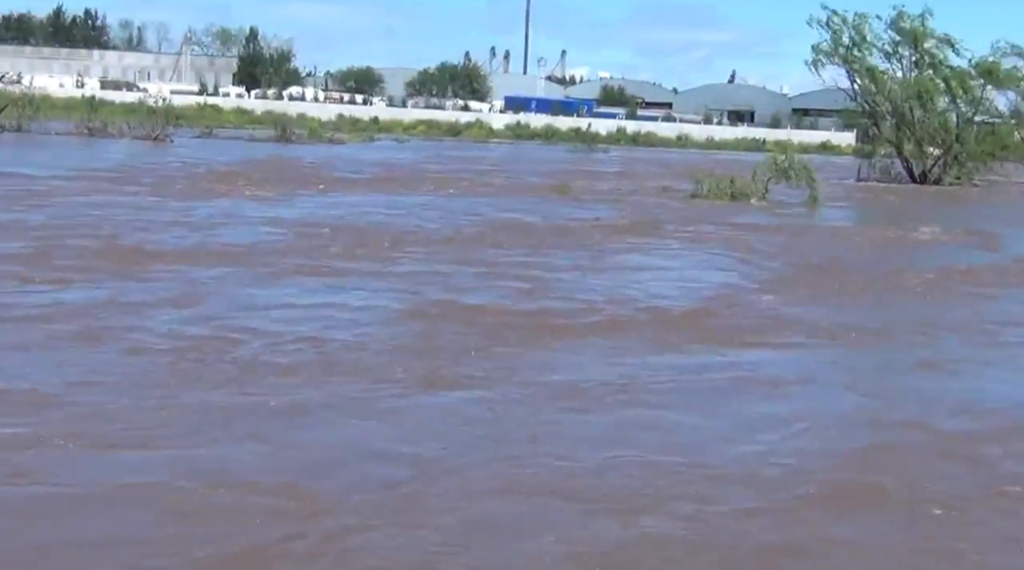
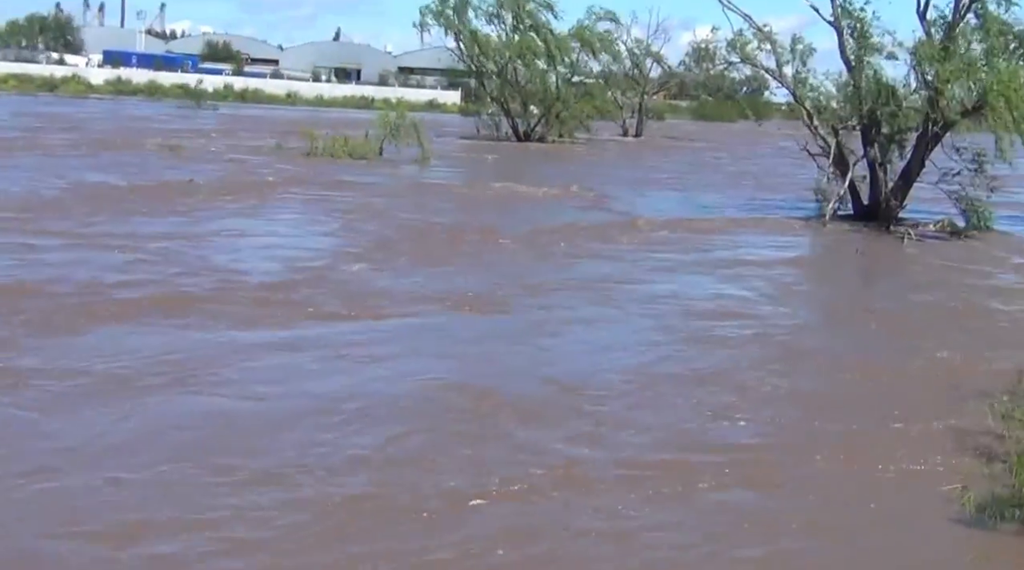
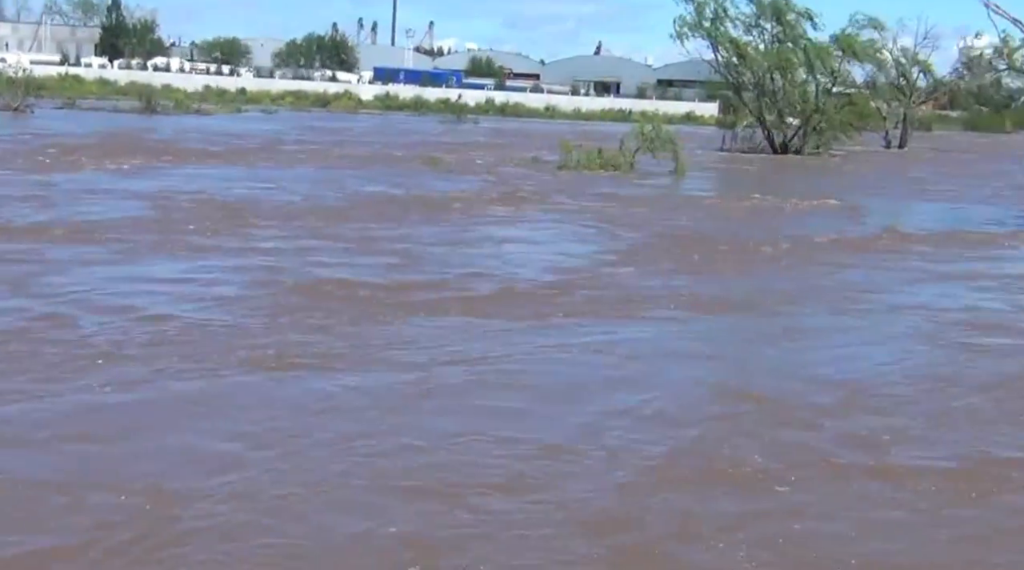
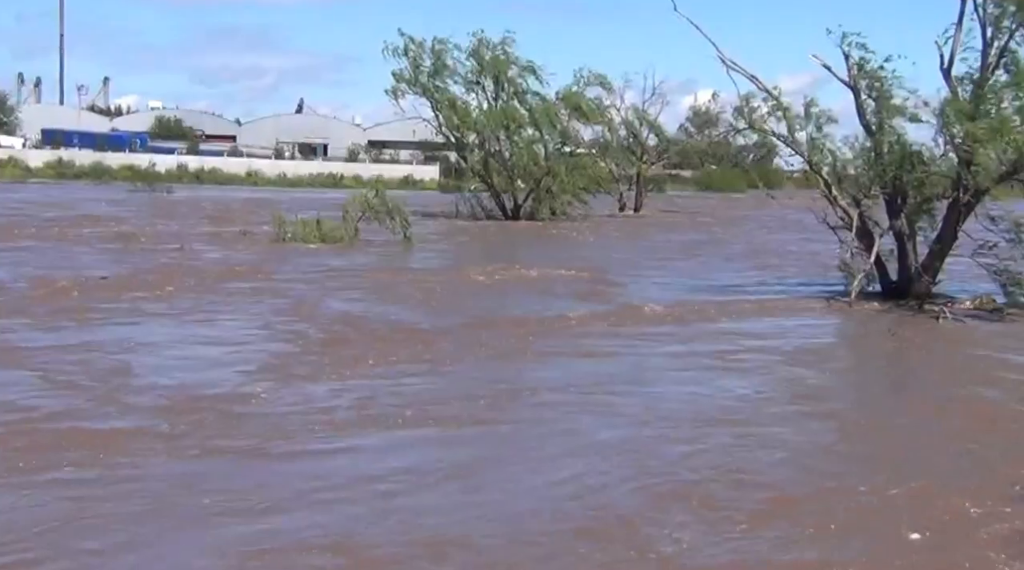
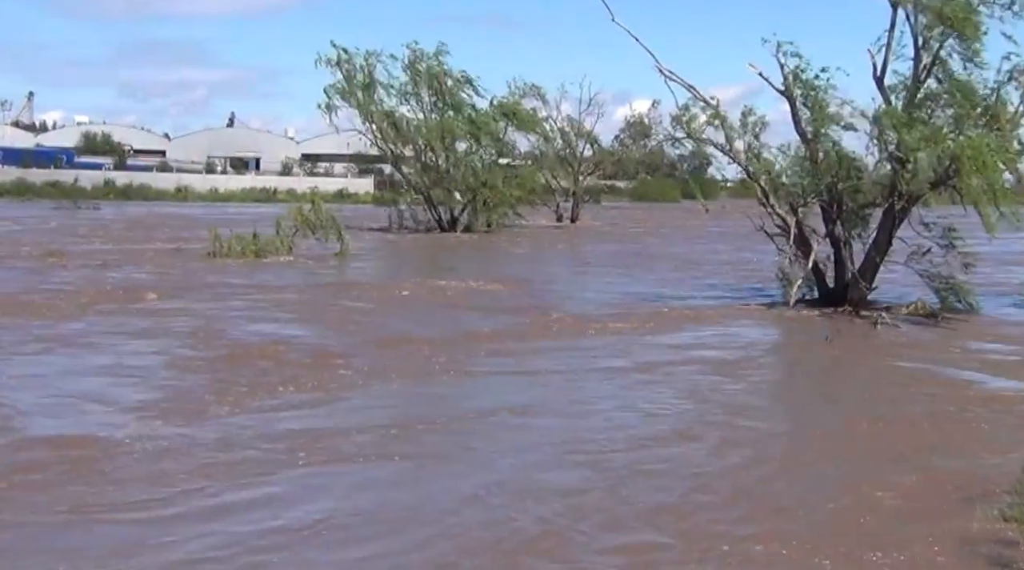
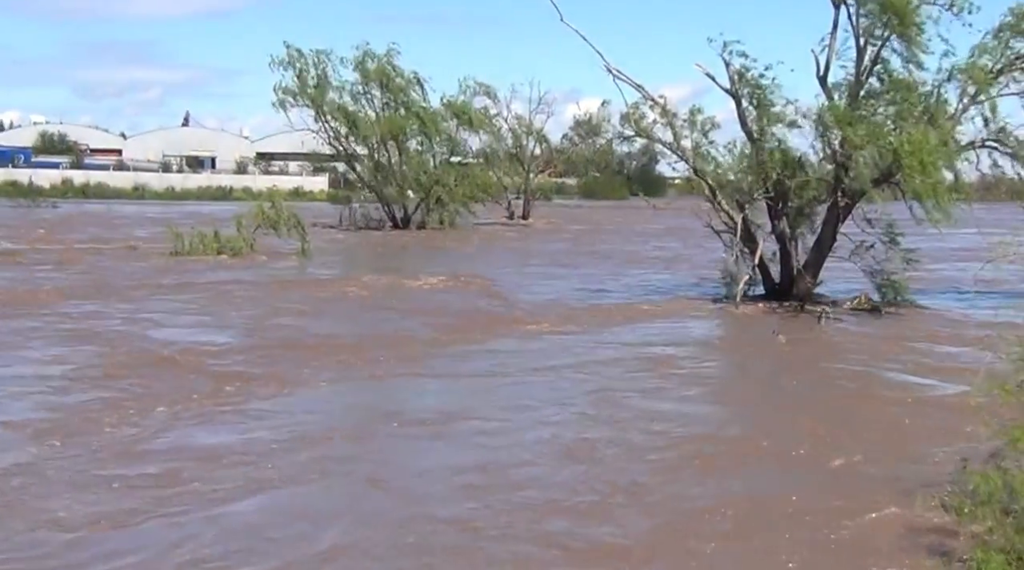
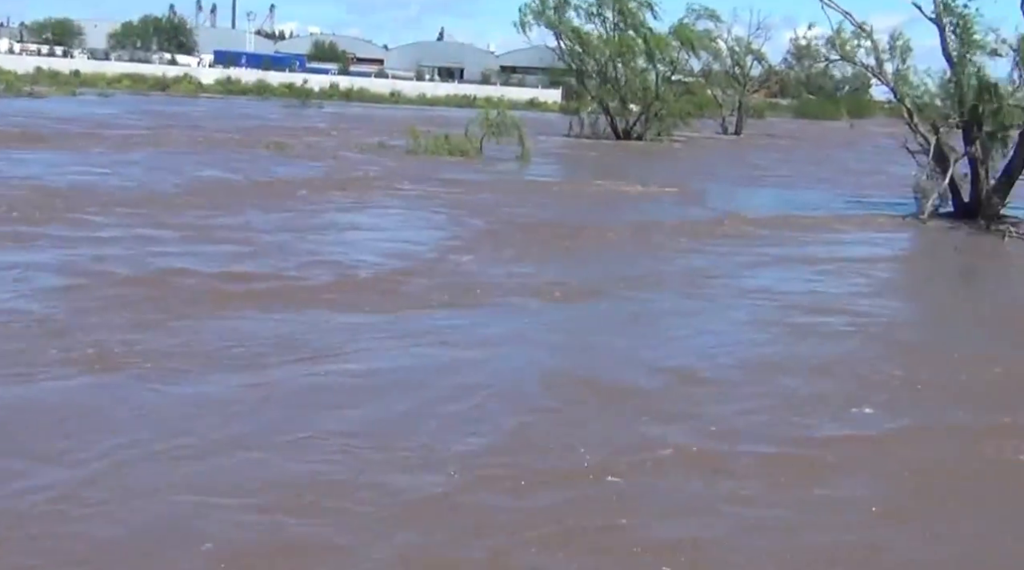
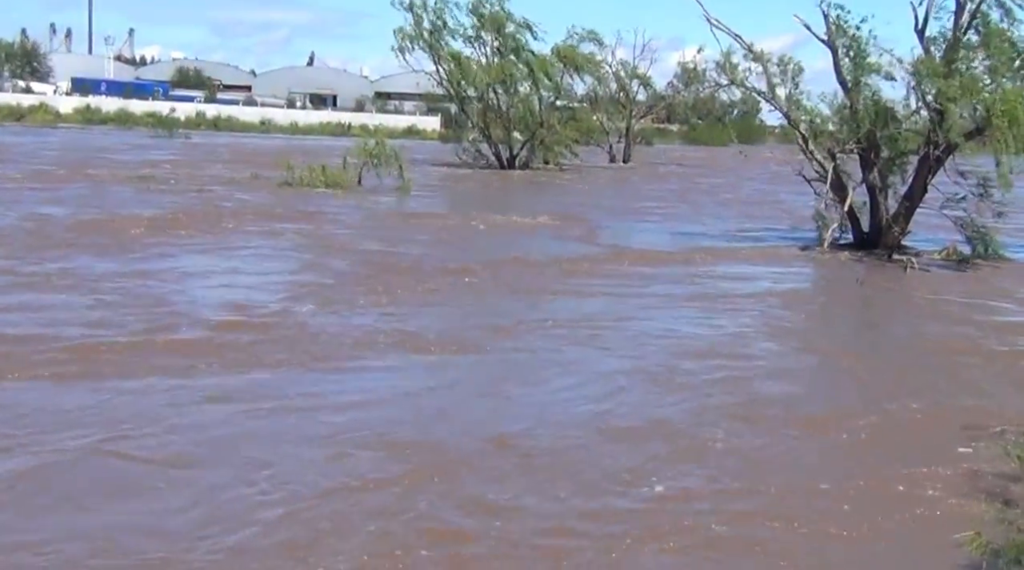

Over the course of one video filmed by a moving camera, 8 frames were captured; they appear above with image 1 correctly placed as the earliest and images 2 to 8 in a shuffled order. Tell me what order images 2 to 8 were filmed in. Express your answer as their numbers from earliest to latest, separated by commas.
3, 7, 2, 8, 4, 5, 6
